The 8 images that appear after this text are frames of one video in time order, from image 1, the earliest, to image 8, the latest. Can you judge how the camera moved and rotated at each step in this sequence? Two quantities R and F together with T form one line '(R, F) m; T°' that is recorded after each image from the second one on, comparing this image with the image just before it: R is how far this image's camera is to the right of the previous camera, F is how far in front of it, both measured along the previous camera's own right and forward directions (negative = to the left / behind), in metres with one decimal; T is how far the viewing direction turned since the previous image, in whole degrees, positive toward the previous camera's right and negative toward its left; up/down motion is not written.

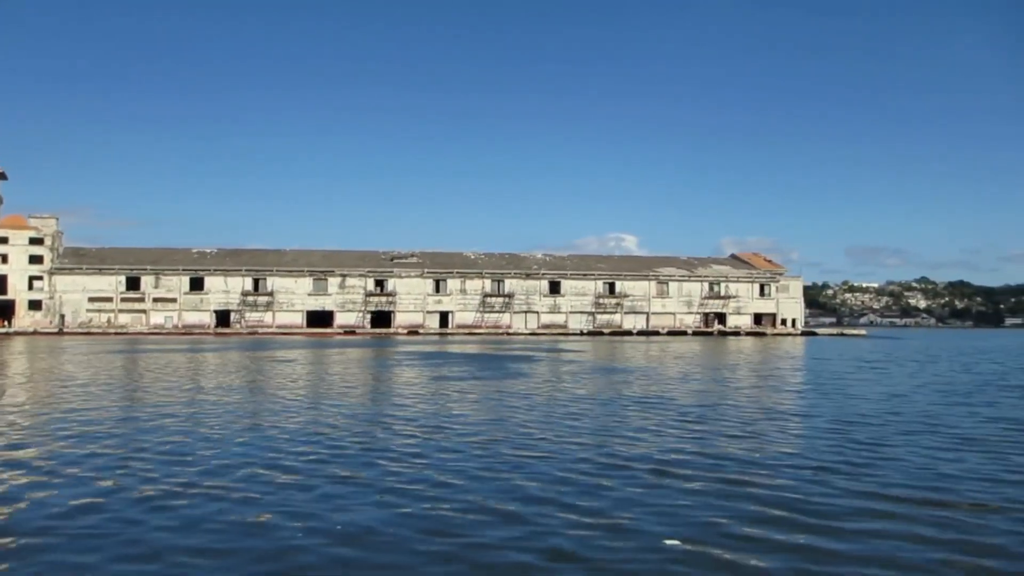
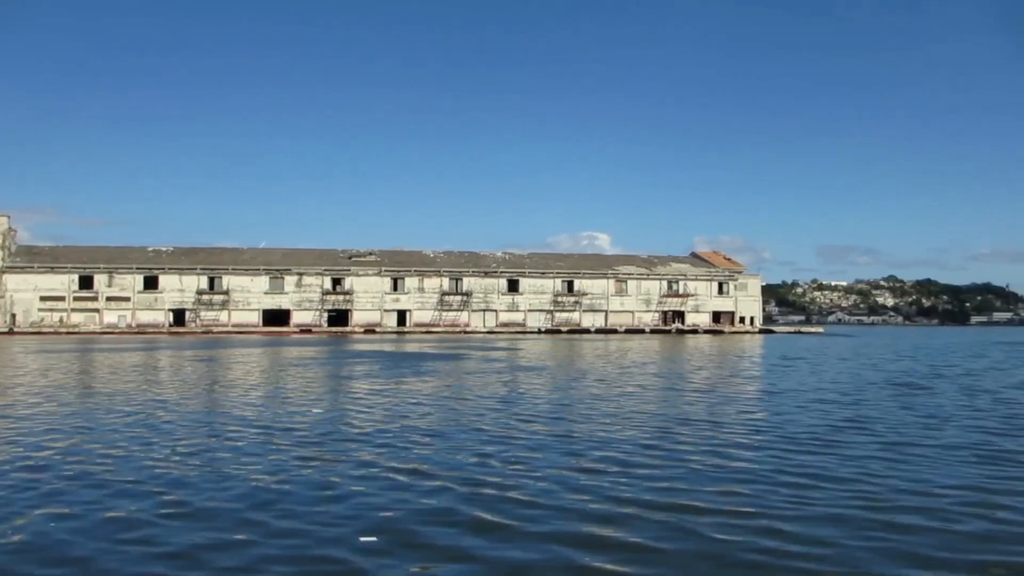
(+1.7, +0.1) m; +1°
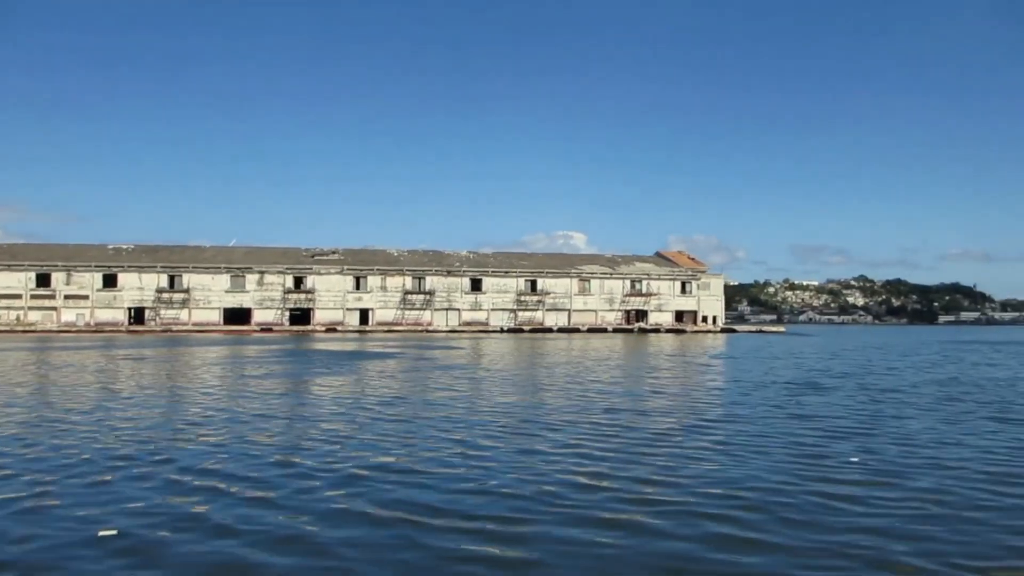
(+1.4, -0.1) m; +1°
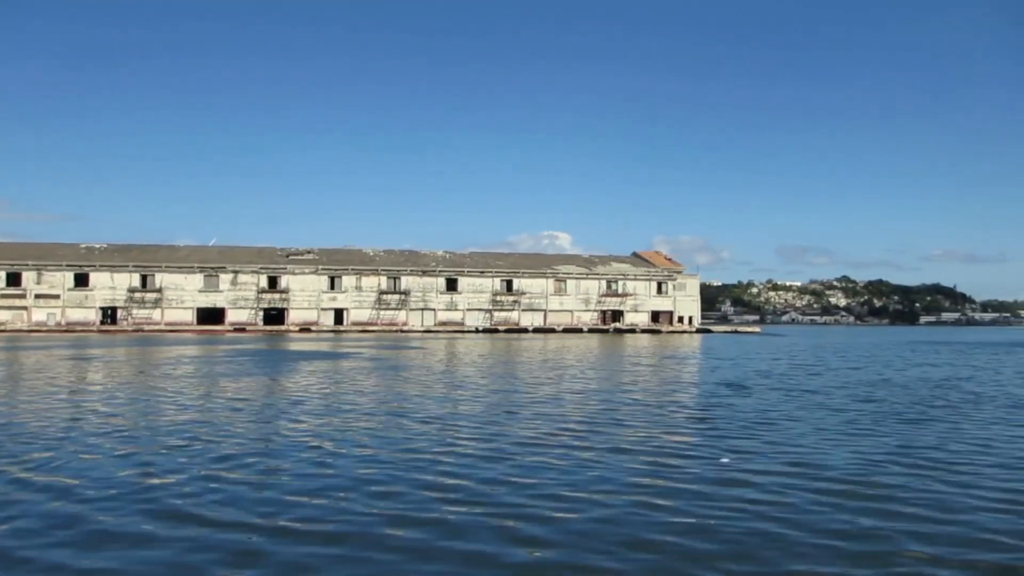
(+1.1, +0.1) m; +1°
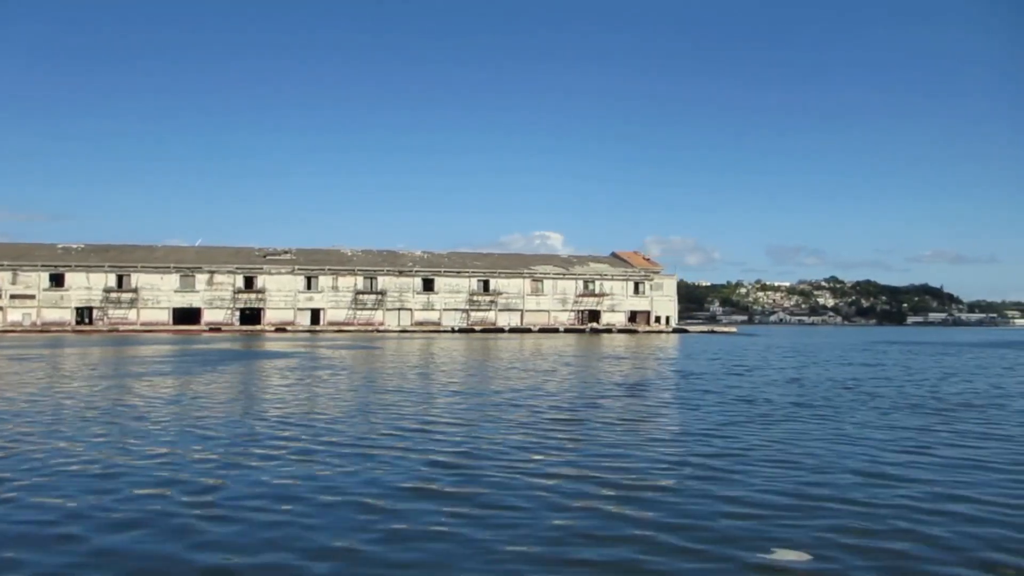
(+1.6, -0.1) m; 0°
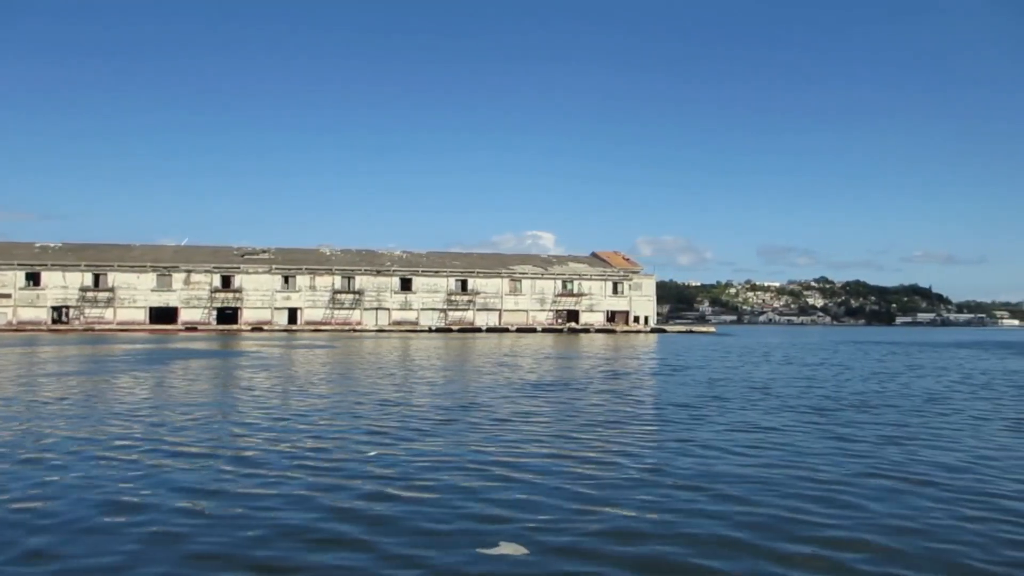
(+1.5, 0.0) m; 0°
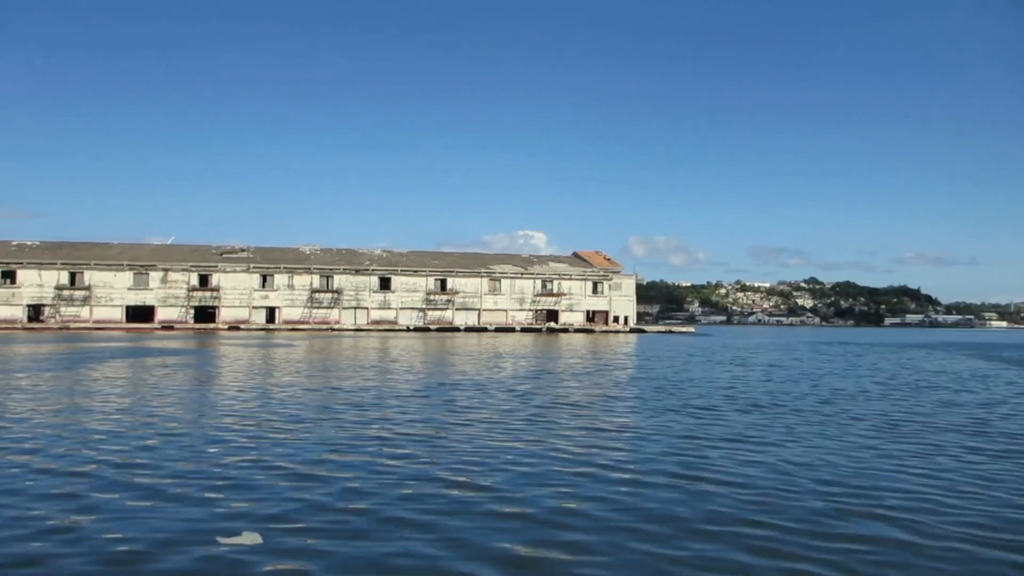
(+1.4, +0.1) m; 0°
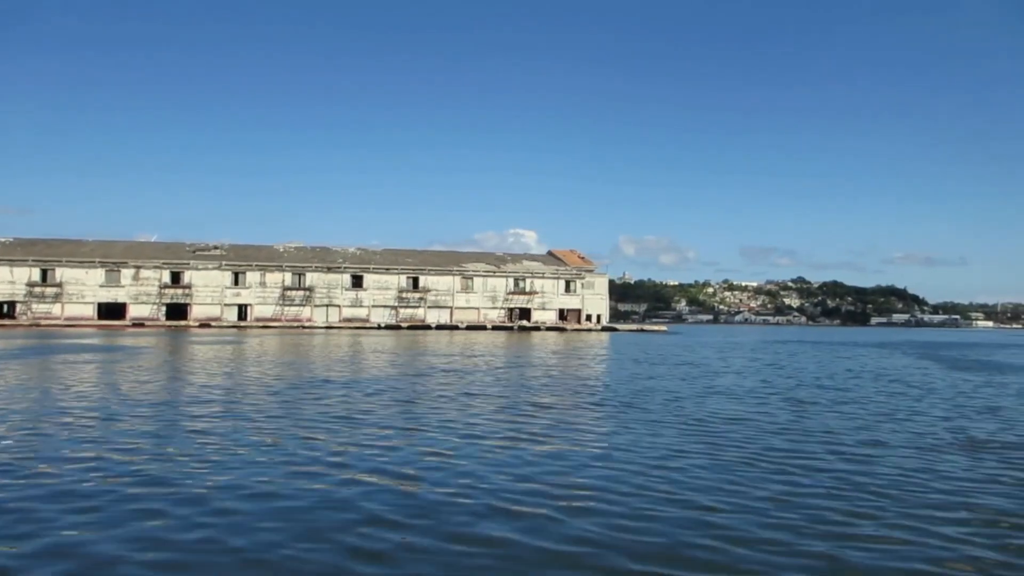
(+2.0, -0.2) m; 0°
